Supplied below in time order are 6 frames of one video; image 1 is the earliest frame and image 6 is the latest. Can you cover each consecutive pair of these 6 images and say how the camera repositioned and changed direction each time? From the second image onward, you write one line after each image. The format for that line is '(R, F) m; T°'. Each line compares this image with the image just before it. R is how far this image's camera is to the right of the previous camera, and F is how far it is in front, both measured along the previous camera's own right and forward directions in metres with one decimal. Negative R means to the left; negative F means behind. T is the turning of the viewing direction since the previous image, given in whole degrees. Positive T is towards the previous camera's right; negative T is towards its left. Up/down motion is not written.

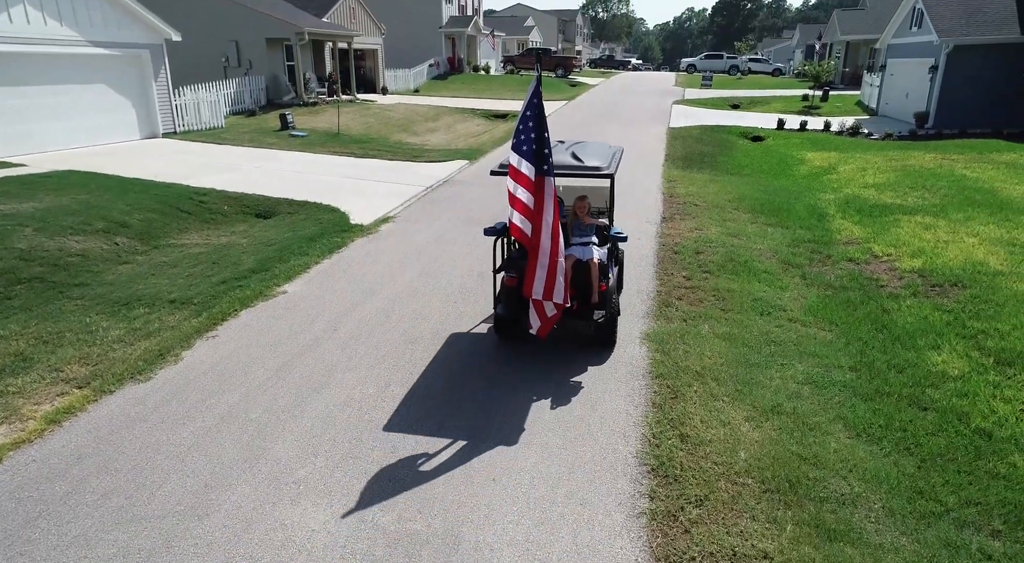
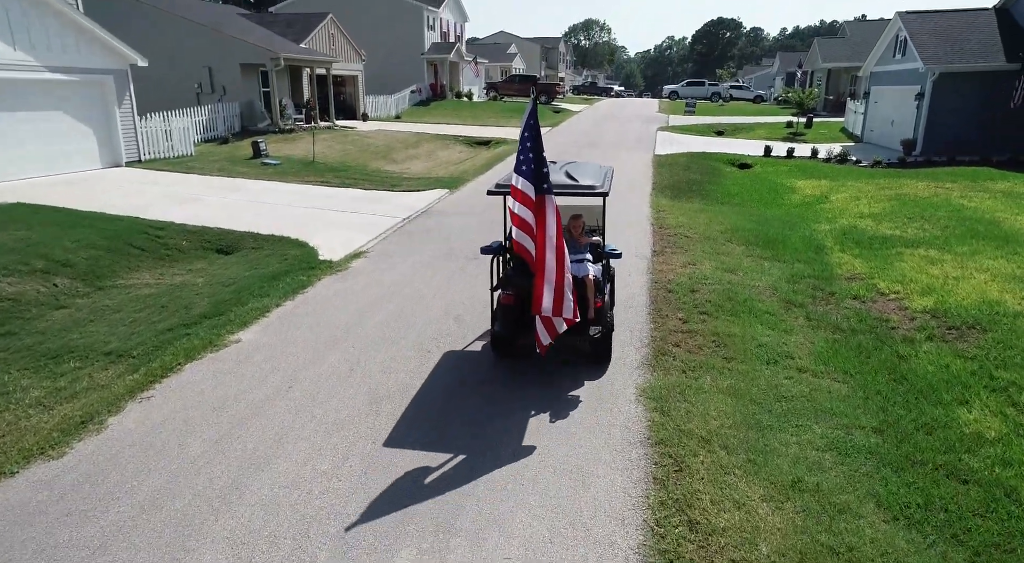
(0.0, +0.7) m; +1°
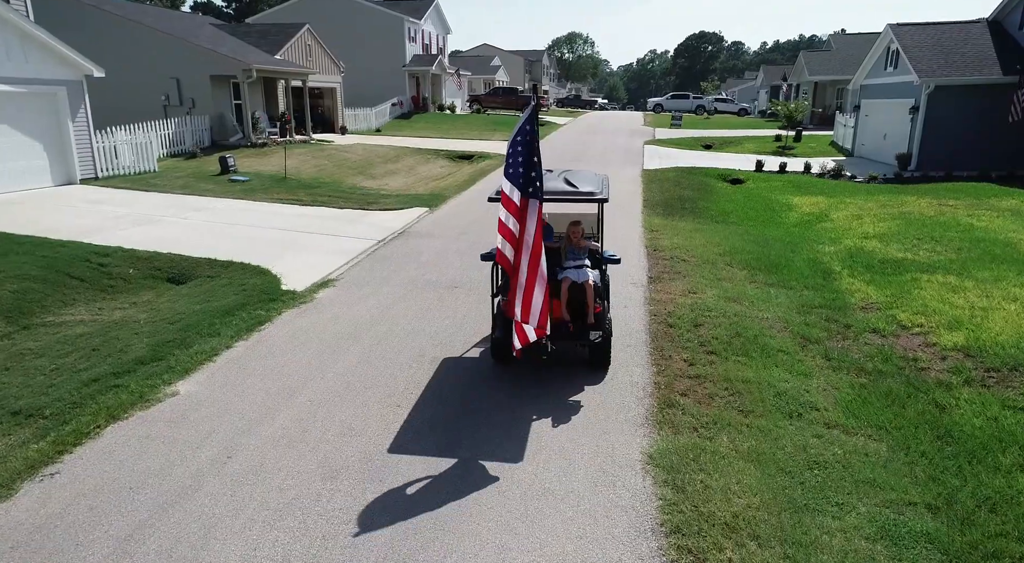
(0.0, +0.8) m; +1°
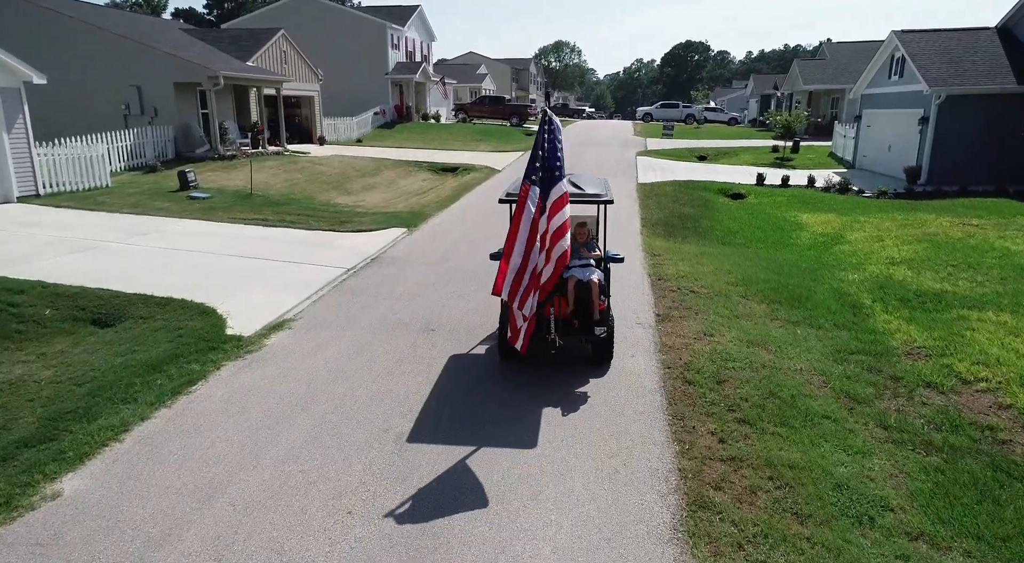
(0.0, +1.2) m; +1°
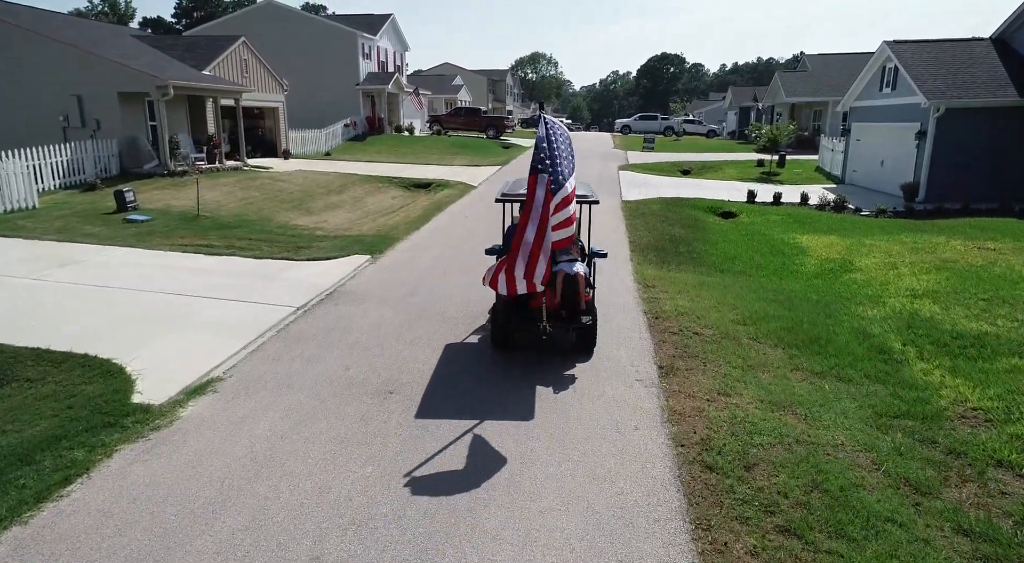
(0.0, +1.3) m; +2°
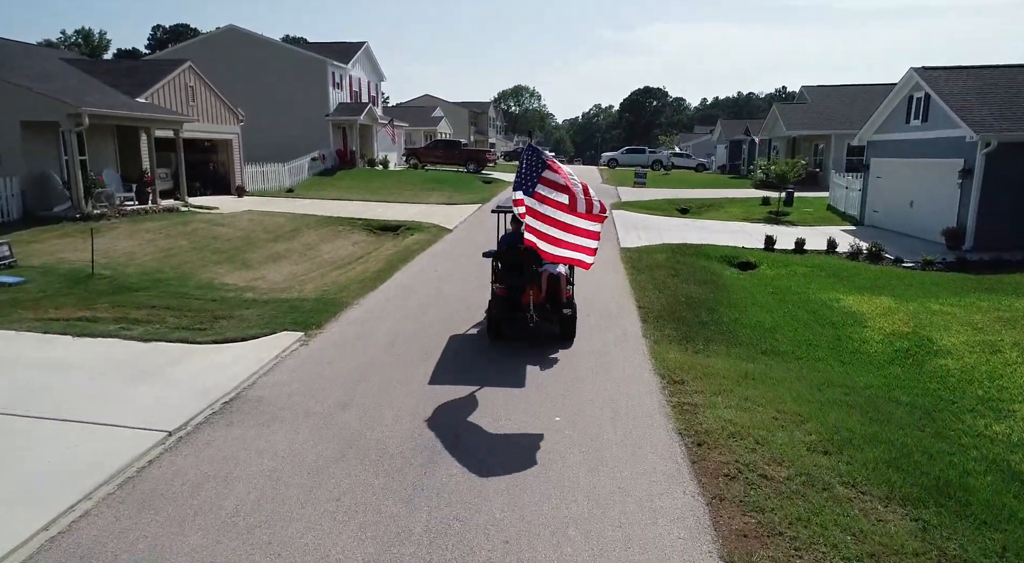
(+0.1, +2.6) m; +1°
